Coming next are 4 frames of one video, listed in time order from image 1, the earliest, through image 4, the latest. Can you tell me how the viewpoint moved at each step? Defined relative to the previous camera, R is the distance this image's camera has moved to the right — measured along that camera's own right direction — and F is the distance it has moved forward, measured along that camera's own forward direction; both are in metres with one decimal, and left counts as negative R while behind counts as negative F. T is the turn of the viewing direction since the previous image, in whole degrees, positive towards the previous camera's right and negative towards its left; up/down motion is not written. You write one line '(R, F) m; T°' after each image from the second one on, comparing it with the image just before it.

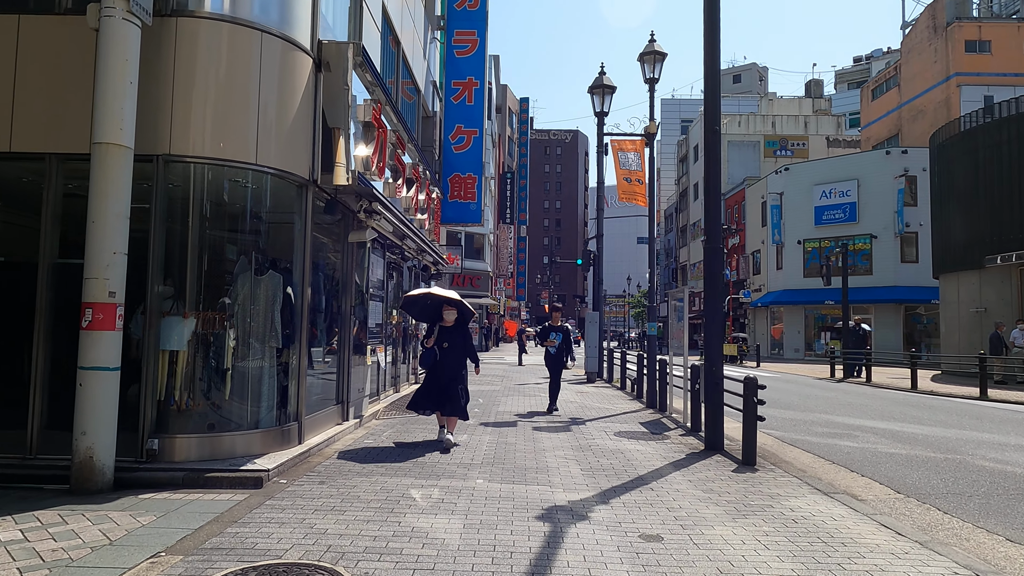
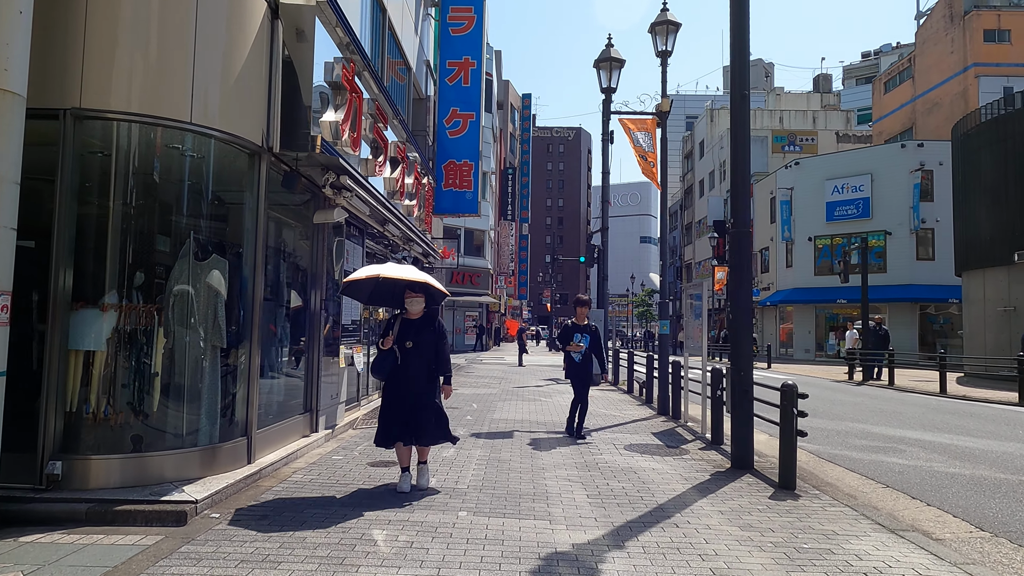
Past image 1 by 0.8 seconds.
(+0.1, +1.3) m; 0°
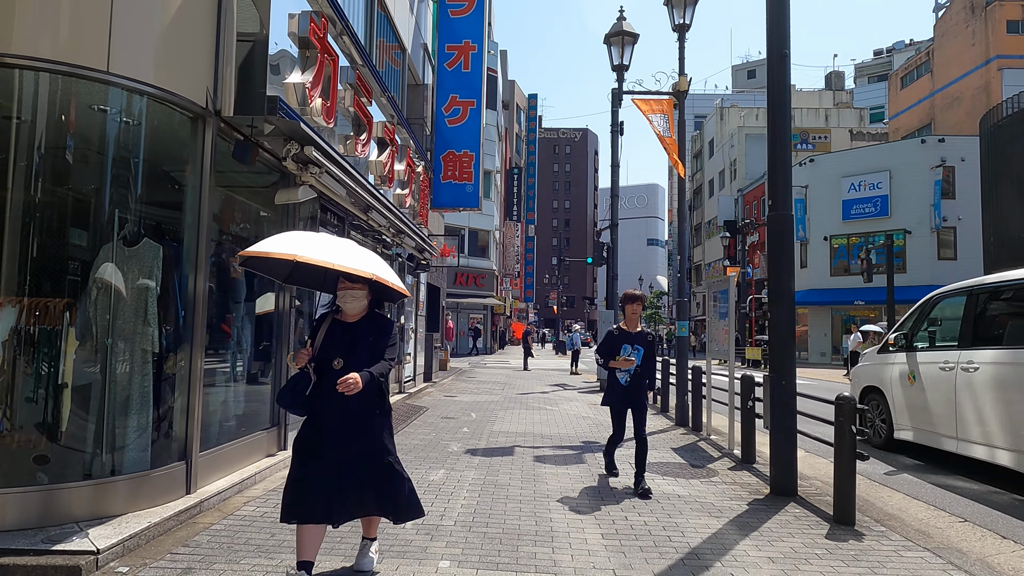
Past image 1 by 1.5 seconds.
(+0.1, +1.2) m; -1°
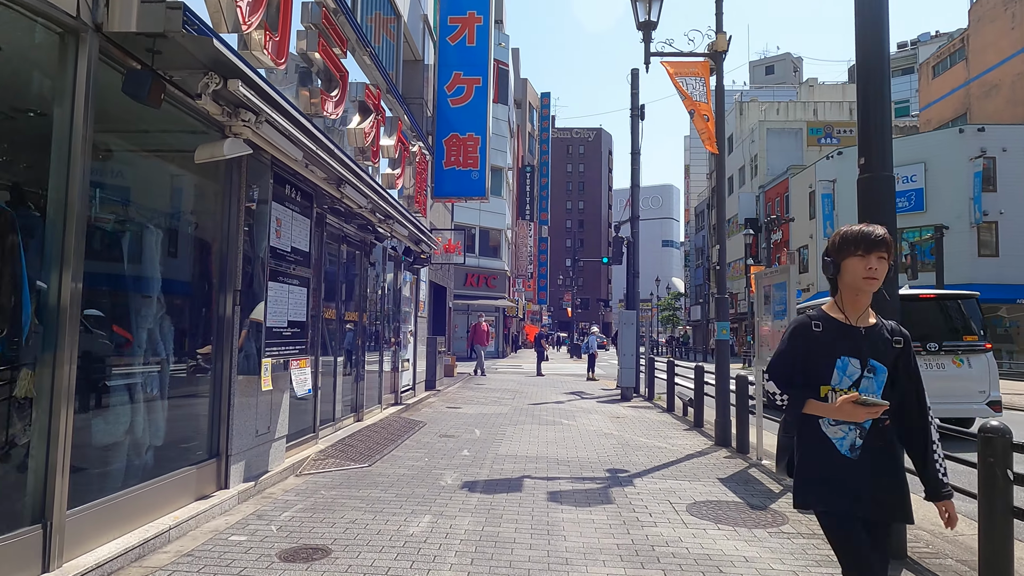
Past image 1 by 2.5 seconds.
(+0.1, +1.6) m; -1°
